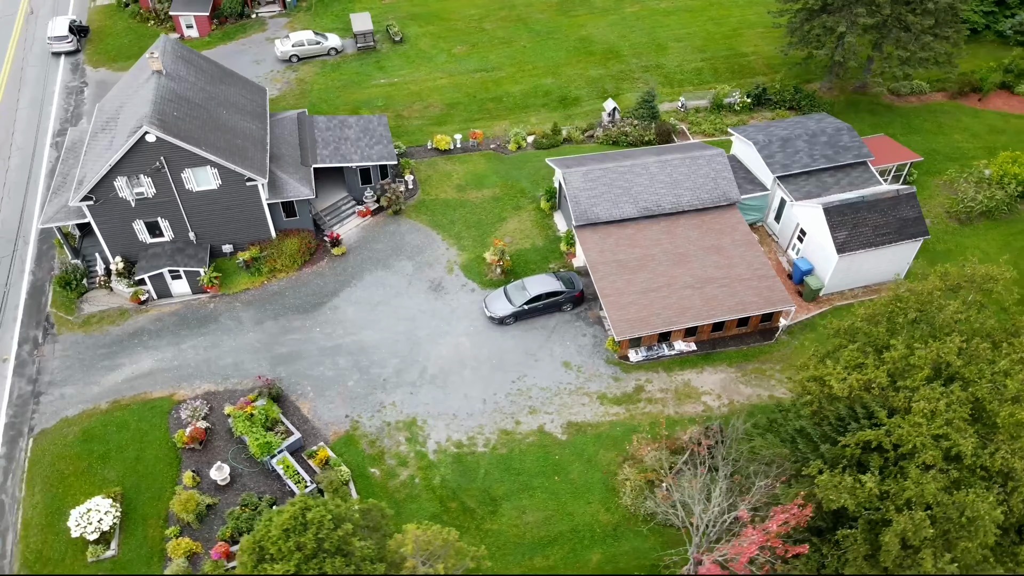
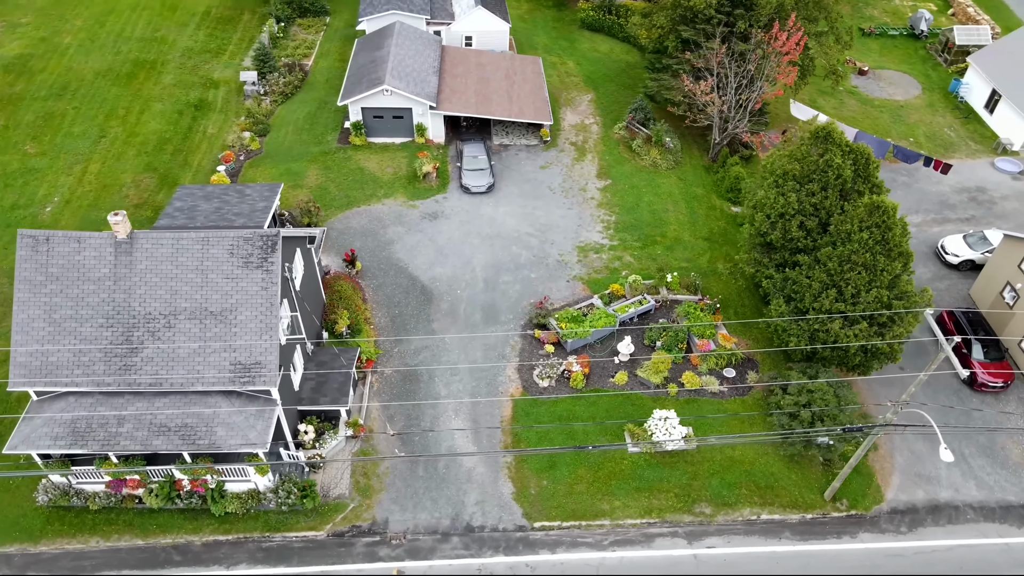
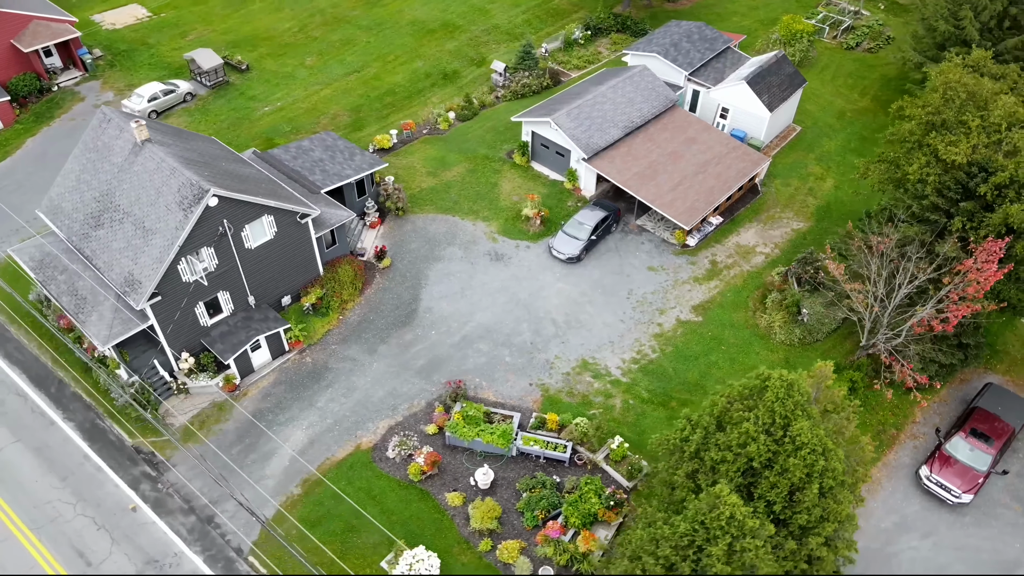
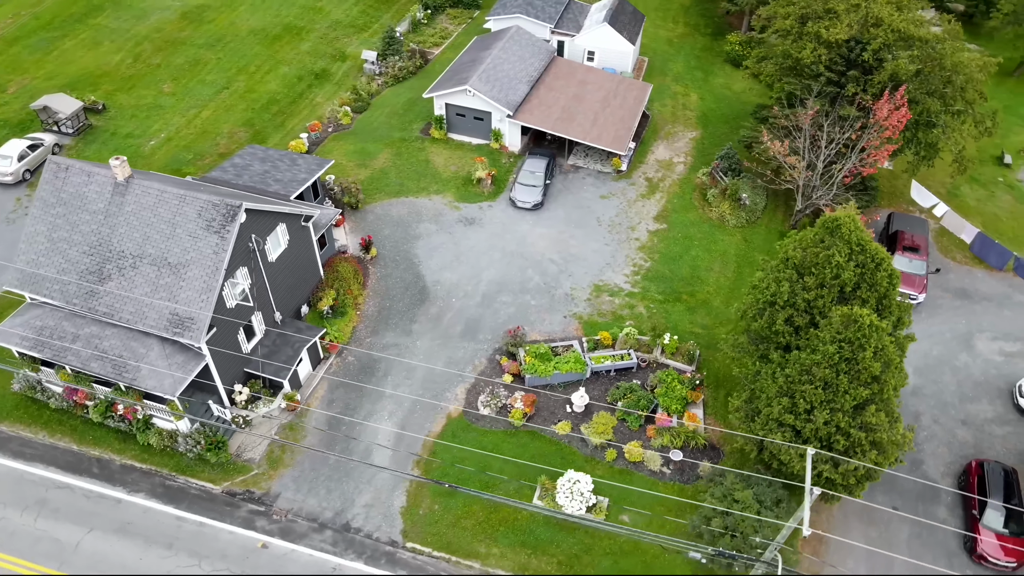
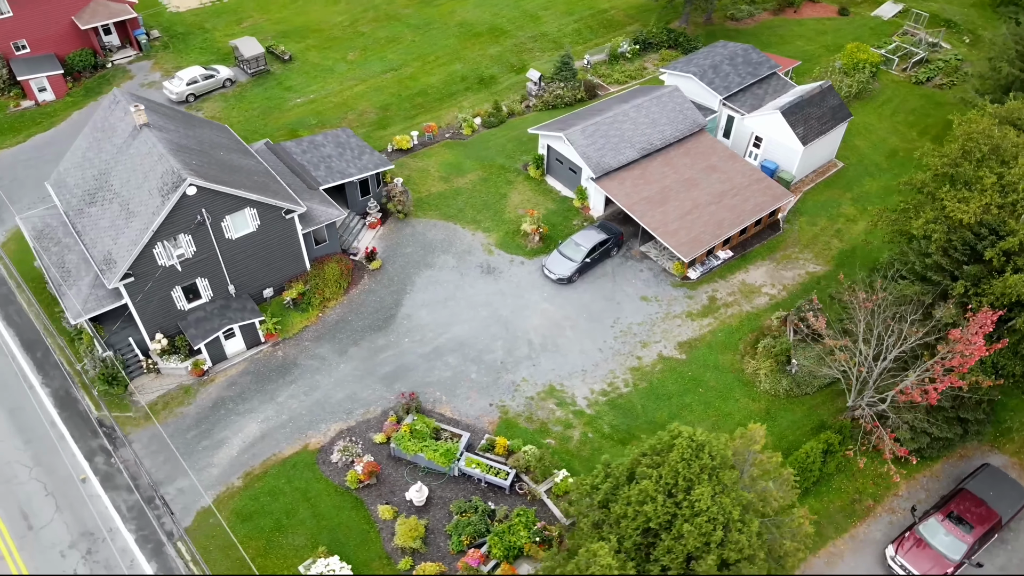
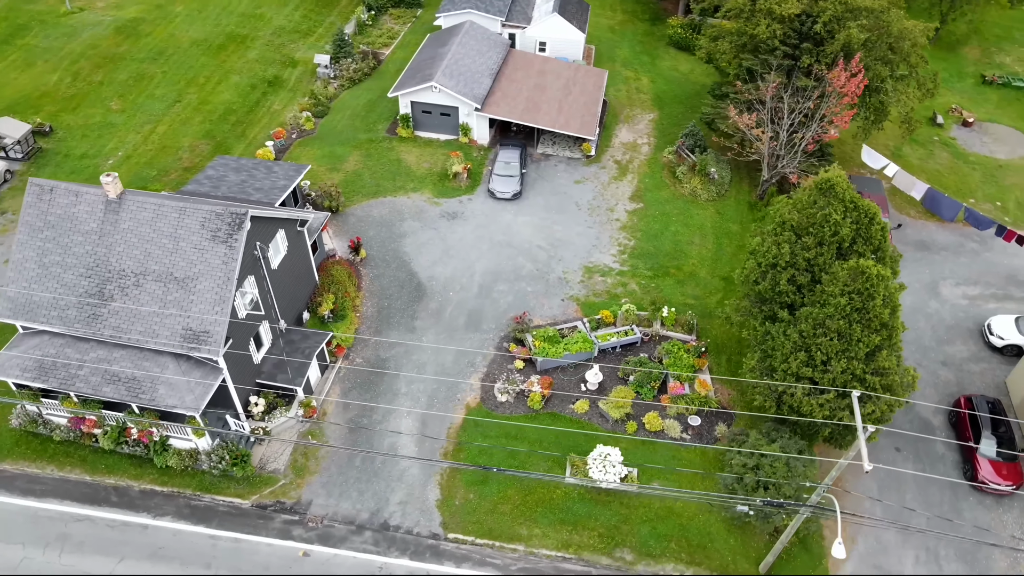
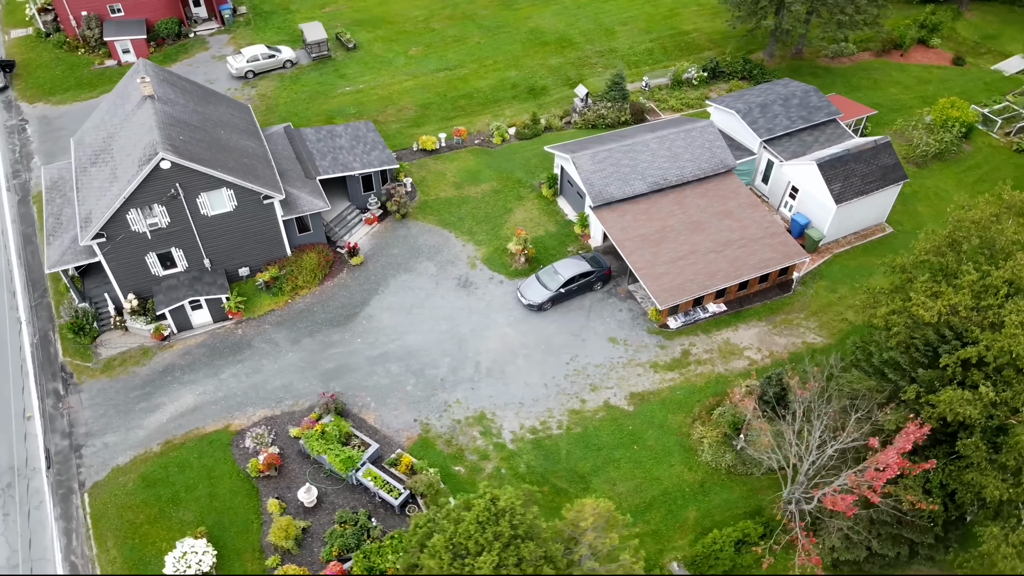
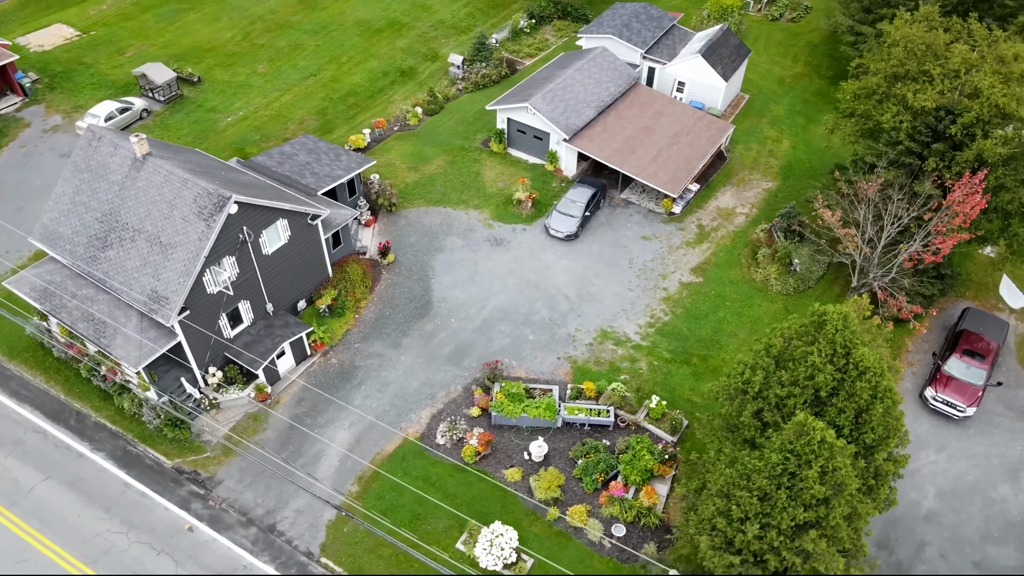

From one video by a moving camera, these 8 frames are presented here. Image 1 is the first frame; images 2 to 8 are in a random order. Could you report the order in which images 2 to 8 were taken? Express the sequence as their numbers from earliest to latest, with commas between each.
7, 5, 3, 8, 4, 6, 2
